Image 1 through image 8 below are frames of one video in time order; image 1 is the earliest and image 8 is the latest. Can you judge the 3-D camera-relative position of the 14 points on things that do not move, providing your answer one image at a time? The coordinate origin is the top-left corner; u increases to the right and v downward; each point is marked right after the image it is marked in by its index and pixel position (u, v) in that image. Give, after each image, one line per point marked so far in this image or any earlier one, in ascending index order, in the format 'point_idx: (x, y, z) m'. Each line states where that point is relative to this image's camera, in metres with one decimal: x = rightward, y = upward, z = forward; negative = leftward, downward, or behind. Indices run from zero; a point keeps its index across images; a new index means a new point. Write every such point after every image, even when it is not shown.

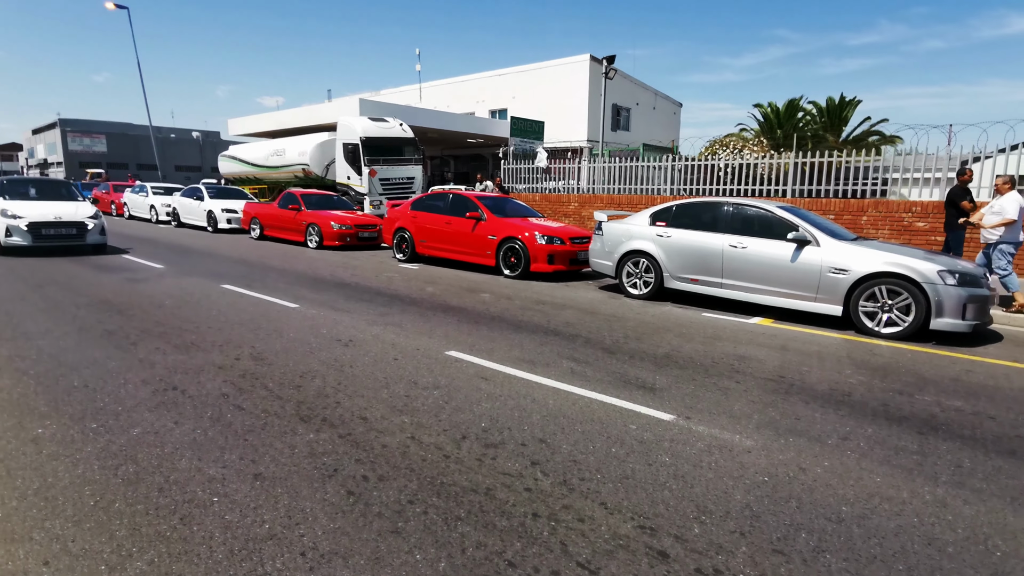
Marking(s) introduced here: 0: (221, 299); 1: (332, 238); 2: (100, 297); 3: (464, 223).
0: (-4.5, -0.2, +8.6) m
1: (-5.1, +1.6, +15.8) m
2: (-6.3, -0.1, +8.4) m
3: (-0.9, +1.5, +12.1) m
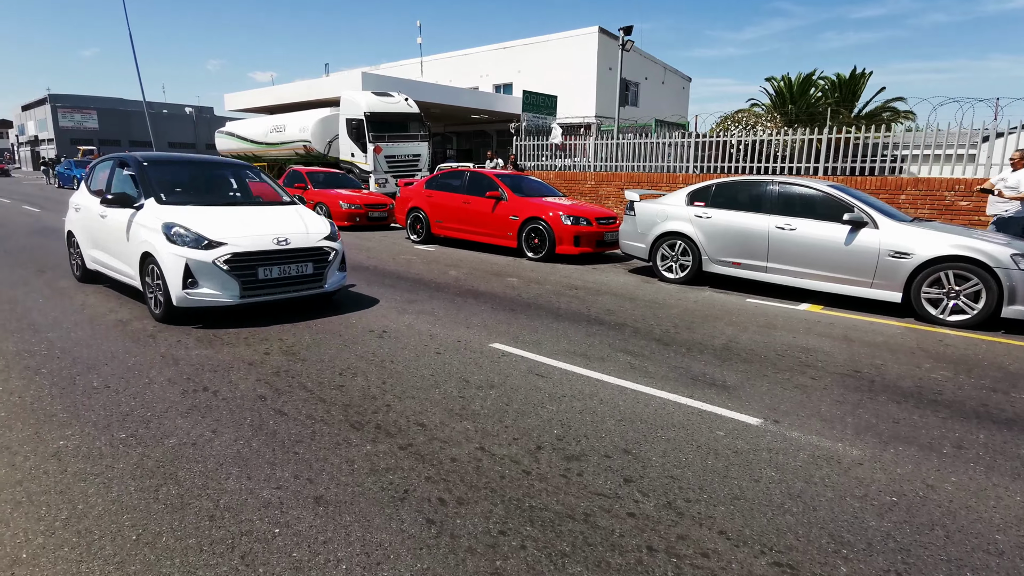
0: (-4.0, +0.1, +8.1) m
1: (-4.7, +2.1, +15.3) m
2: (-5.8, +0.1, +7.9) m
3: (-0.5, +1.9, +11.6) m
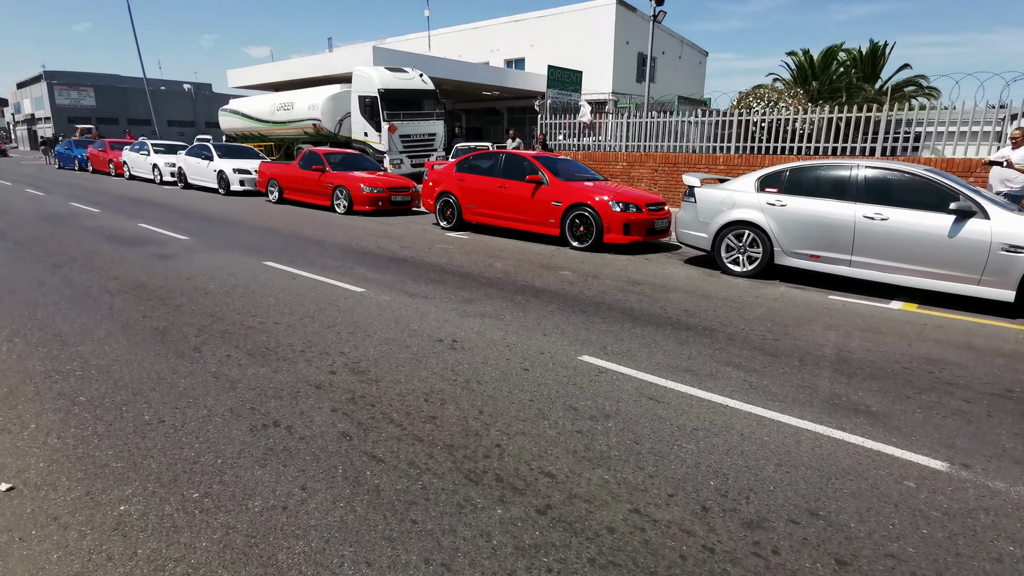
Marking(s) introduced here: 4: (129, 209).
0: (-3.2, +0.1, +7.4) m
1: (-3.9, +2.4, +14.5) m
2: (-5.0, +0.1, +7.2) m
3: (+0.3, +2.1, +10.8) m
4: (-10.4, +2.2, +14.8) m
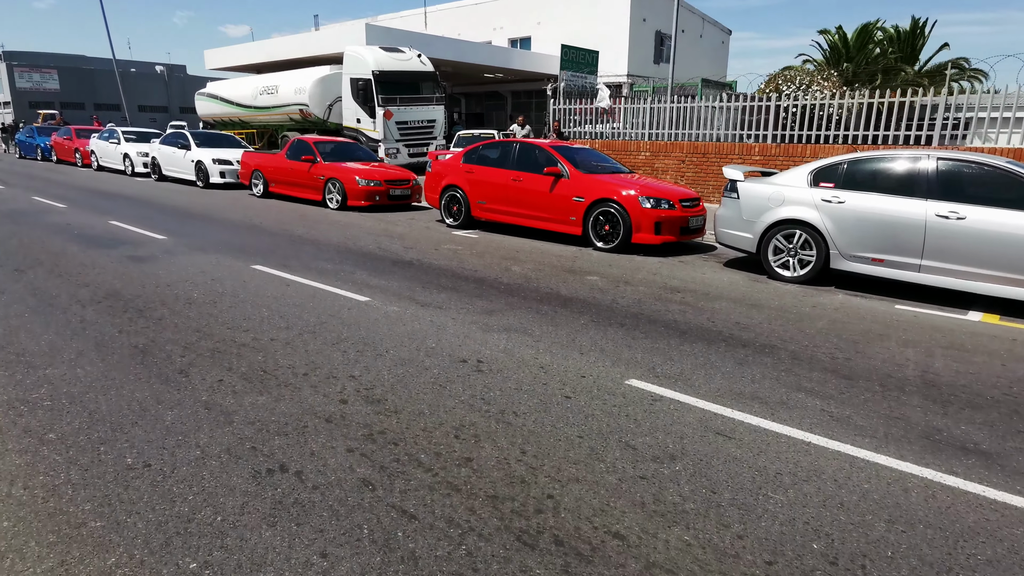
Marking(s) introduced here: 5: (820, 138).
0: (-3.0, 0.0, +6.8) m
1: (-3.8, +2.3, +13.9) m
2: (-4.8, 0.0, +6.6) m
3: (+0.5, +2.0, +10.3) m
4: (-10.3, +2.1, +14.1) m
5: (+7.2, +3.5, +12.9) m
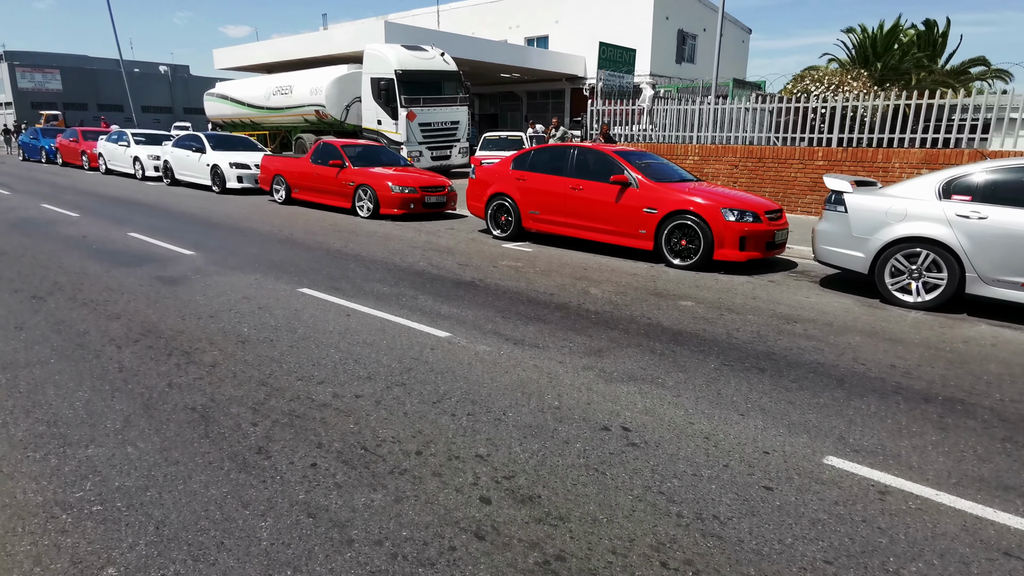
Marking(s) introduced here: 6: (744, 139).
0: (-2.0, -0.3, +5.9) m
1: (-2.8, +2.0, +13.0) m
2: (-3.8, -0.3, +5.7) m
3: (+1.5, +1.7, +9.4) m
4: (-9.3, +1.8, +13.2) m
5: (+8.2, +3.1, +12.0) m
6: (+5.7, +3.7, +13.9) m
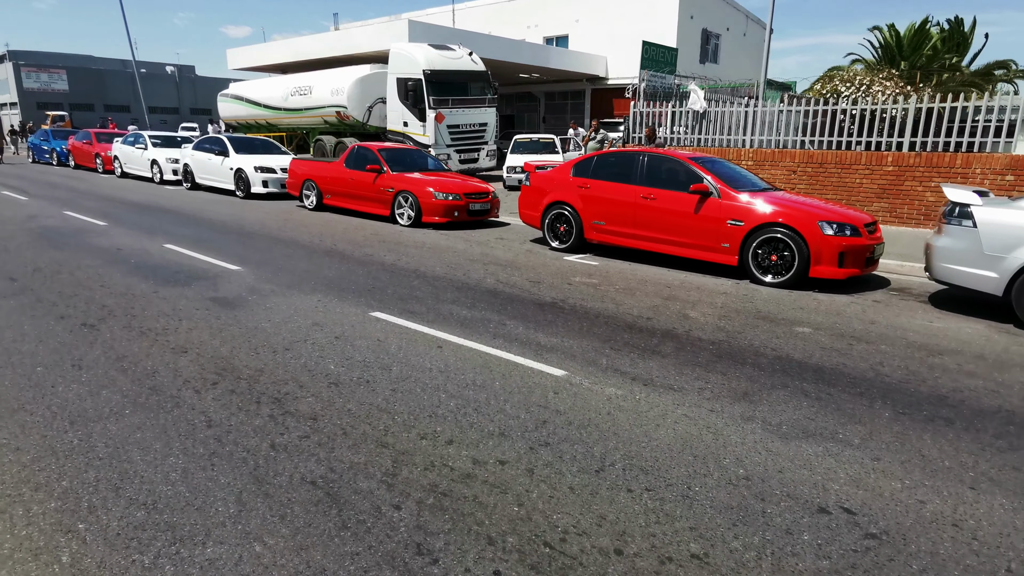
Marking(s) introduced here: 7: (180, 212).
0: (-1.0, -0.6, +5.2) m
1: (-1.7, +1.7, +12.3) m
2: (-2.7, -0.6, +5.0) m
3: (+2.6, +1.4, +8.7) m
4: (-8.2, +1.5, +12.6) m
5: (+9.3, +2.9, +11.3) m
6: (+6.8, +3.4, +13.2) m
7: (-8.5, +2.0, +14.3) m
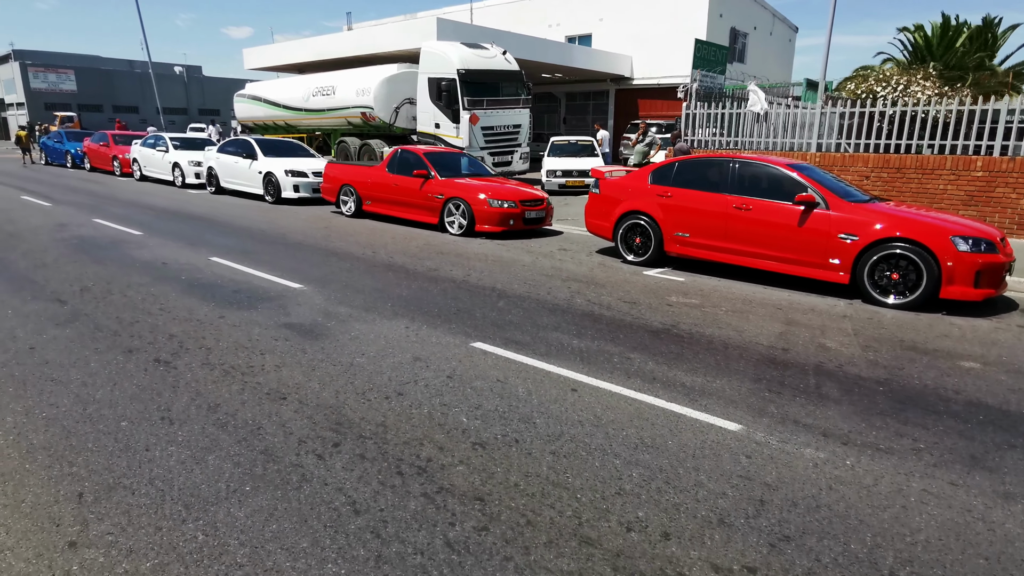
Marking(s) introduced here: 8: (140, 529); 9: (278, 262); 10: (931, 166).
0: (+0.2, -0.9, +4.5) m
1: (-0.5, +1.4, +11.6) m
2: (-1.5, -0.8, +4.3) m
3: (+3.8, +1.1, +7.9) m
4: (-7.0, +1.2, +11.9) m
5: (+10.5, +2.6, +10.5) m
6: (+8.0, +3.1, +12.4) m
7: (-7.3, +1.7, +13.5) m
8: (-1.9, -1.2, +2.8) m
9: (-3.8, +0.4, +9.1) m
10: (+8.6, +2.5, +11.5) m
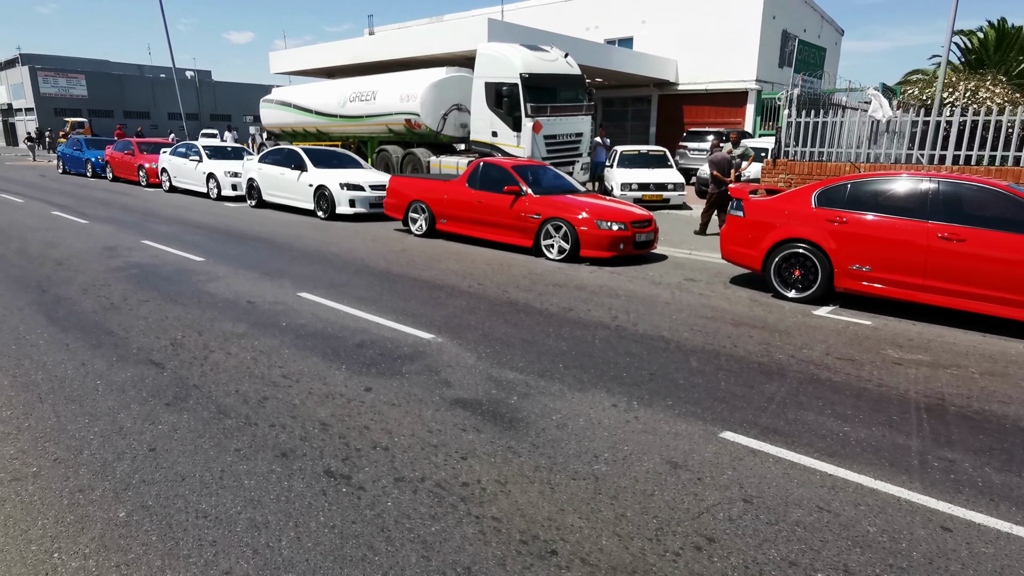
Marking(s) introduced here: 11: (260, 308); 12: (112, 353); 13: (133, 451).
0: (+2.2, -1.4, +3.1) m
1: (+1.5, +0.8, +10.2) m
2: (+0.4, -1.4, +2.9) m
3: (+5.8, +0.5, +6.5) m
4: (-5.0, +0.6, +10.5) m
5: (+12.5, +2.0, +9.1) m
6: (+10.1, +2.5, +11.0) m
7: (-5.2, +1.1, +12.2) m
8: (+0.1, -1.7, +1.4) m
9: (-1.8, -0.1, +7.8) m
10: (+10.7, +1.9, +10.1) m
11: (-3.2, -0.2, +7.2) m
12: (-3.9, -0.6, +5.4) m
13: (-2.5, -1.1, +3.7) m
